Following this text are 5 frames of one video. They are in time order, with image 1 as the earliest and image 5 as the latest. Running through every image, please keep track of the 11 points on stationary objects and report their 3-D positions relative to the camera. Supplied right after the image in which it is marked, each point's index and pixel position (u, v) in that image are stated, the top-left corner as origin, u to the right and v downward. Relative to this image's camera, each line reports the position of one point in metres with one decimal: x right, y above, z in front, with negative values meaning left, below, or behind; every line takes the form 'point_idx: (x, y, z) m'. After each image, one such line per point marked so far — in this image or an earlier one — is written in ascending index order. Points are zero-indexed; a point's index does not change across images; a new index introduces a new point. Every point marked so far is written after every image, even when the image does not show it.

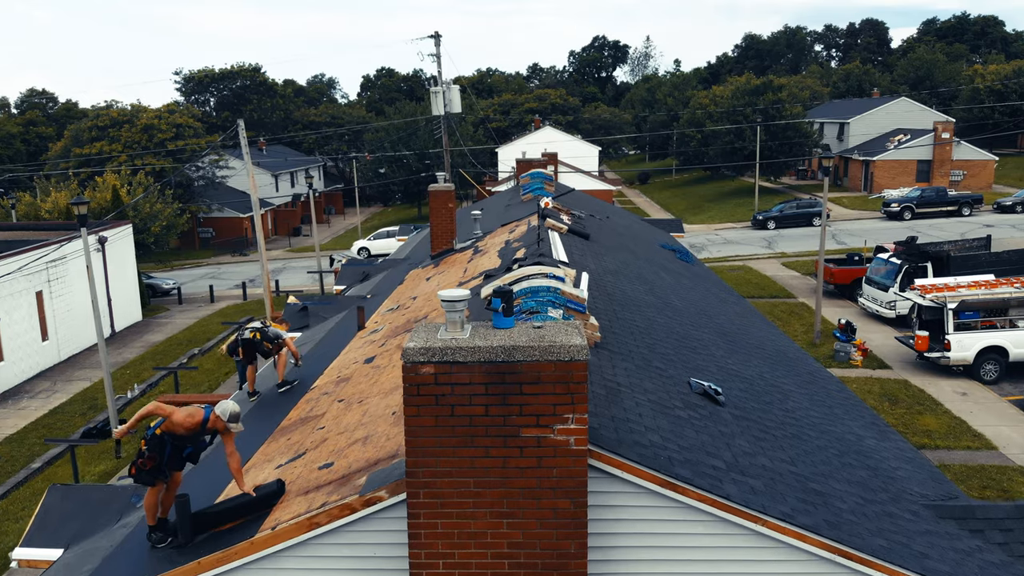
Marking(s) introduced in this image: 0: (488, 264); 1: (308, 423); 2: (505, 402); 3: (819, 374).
0: (-0.4, +0.4, +12.1) m
1: (-2.0, -1.3, +7.5) m
2: (0.0, -0.7, +4.5) m
3: (+4.3, -1.2, +10.7) m
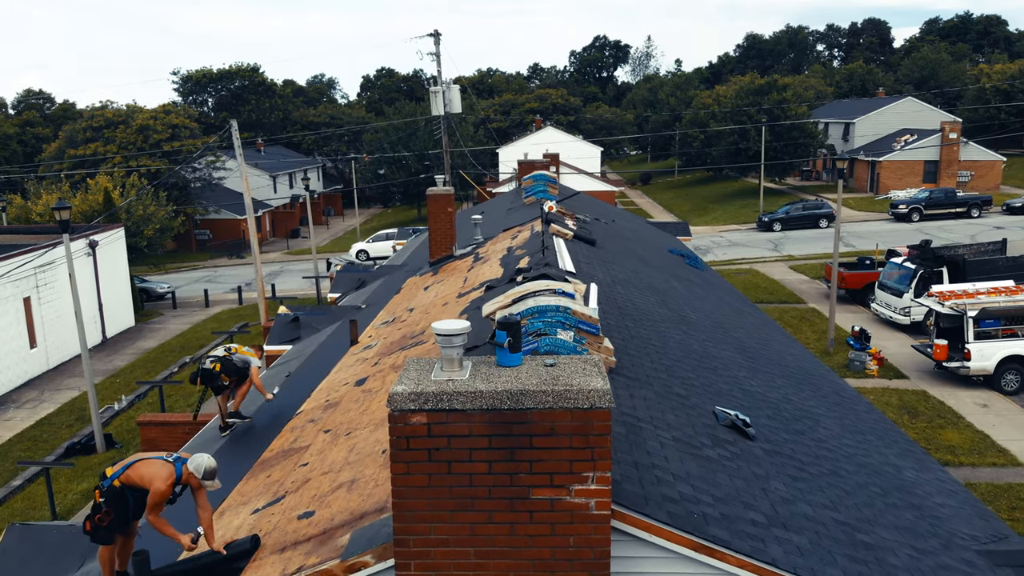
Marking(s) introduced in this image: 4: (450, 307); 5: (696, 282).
0: (-0.3, +0.2, +11.4) m
1: (-2.0, -1.5, +6.7) m
2: (0.0, -0.8, +3.7) m
3: (+4.3, -1.4, +9.9) m
4: (-0.8, -0.2, +10.2) m
5: (+3.6, +0.1, +14.8) m
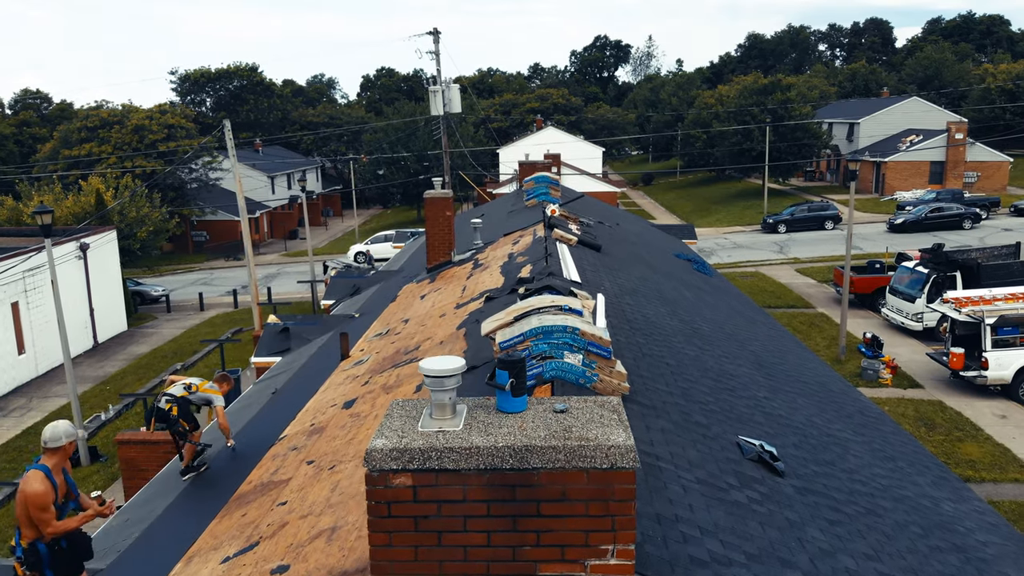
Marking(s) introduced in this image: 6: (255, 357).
0: (-0.3, +0.1, +10.7) m
1: (-1.9, -1.6, +6.1) m
2: (0.0, -1.0, +3.1) m
3: (+4.3, -1.5, +9.3) m
4: (-0.8, -0.4, +9.6) m
5: (+3.6, 0.0, +14.2) m
6: (-4.2, -1.1, +12.5) m
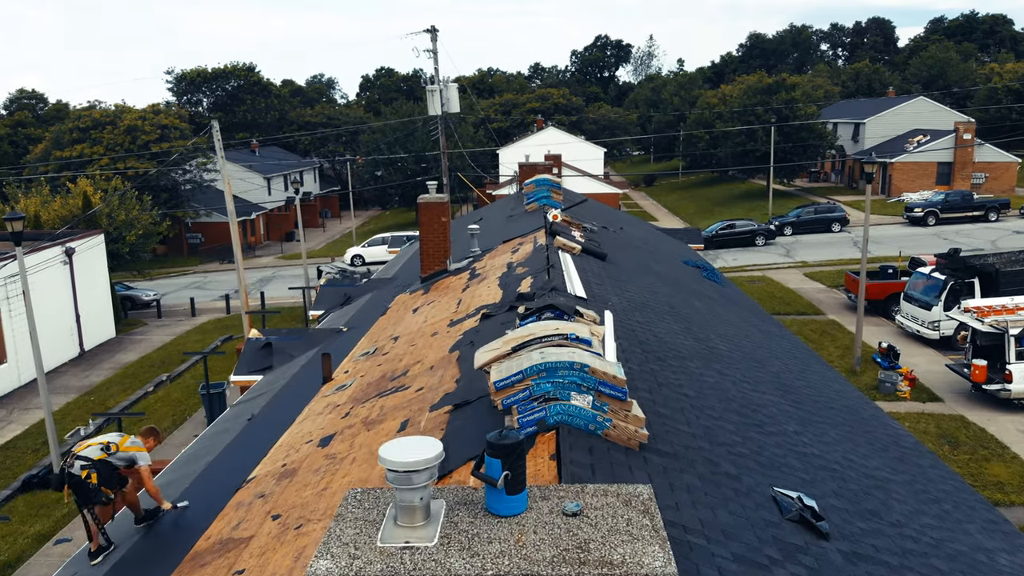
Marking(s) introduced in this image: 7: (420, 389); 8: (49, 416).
0: (-0.3, -0.1, +9.9) m
1: (-2.0, -1.8, +5.2) m
2: (0.0, -1.1, +2.2) m
3: (+4.3, -1.7, +8.4) m
4: (-0.8, -0.6, +8.7) m
5: (+3.6, -0.2, +13.3) m
6: (-4.2, -1.3, +11.6) m
7: (-0.9, -0.9, +6.9) m
8: (-8.7, -2.4, +14.5) m
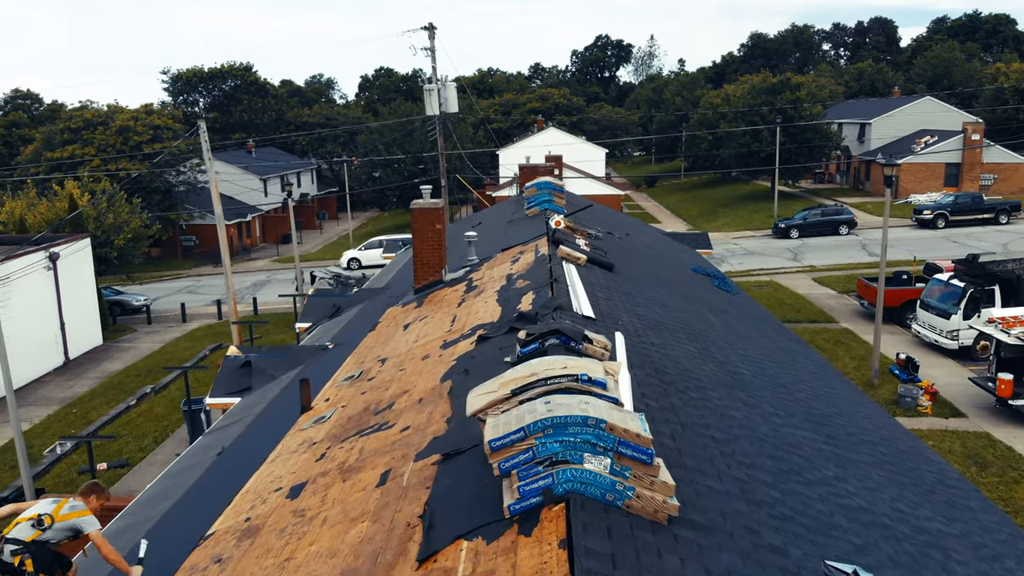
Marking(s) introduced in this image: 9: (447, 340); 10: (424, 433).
0: (-0.3, -0.3, +9.0) m
1: (-2.0, -2.0, +4.4) m
2: (0.0, -1.3, +1.3) m
3: (+4.3, -1.9, +7.5) m
4: (-0.8, -0.8, +7.8) m
5: (+3.6, -0.4, +12.4) m
6: (-4.2, -1.5, +10.7) m
7: (-0.9, -1.1, +6.0) m
8: (-8.7, -2.6, +13.6) m
9: (-0.7, -0.6, +8.5) m
10: (-0.7, -1.1, +5.7) m
